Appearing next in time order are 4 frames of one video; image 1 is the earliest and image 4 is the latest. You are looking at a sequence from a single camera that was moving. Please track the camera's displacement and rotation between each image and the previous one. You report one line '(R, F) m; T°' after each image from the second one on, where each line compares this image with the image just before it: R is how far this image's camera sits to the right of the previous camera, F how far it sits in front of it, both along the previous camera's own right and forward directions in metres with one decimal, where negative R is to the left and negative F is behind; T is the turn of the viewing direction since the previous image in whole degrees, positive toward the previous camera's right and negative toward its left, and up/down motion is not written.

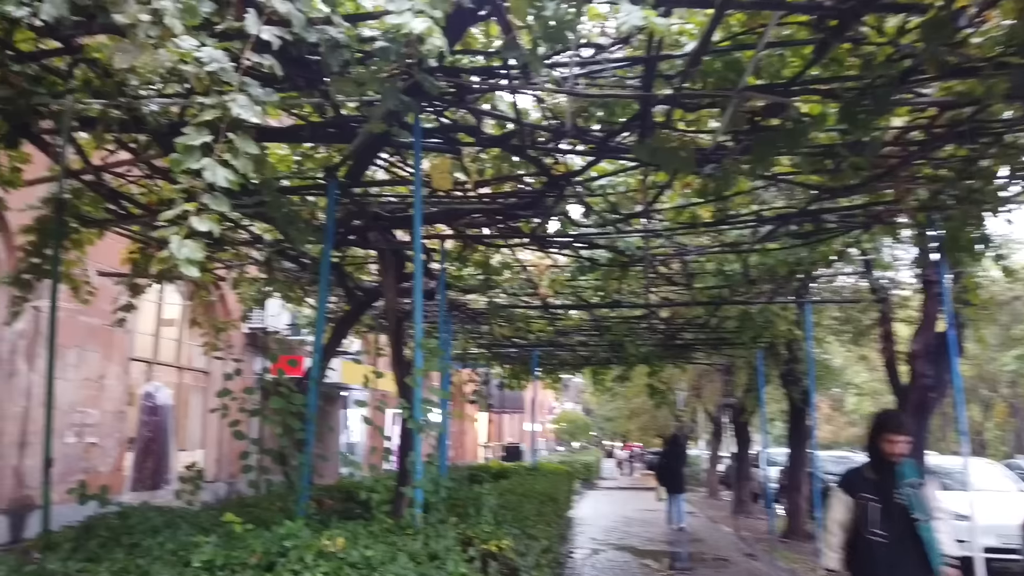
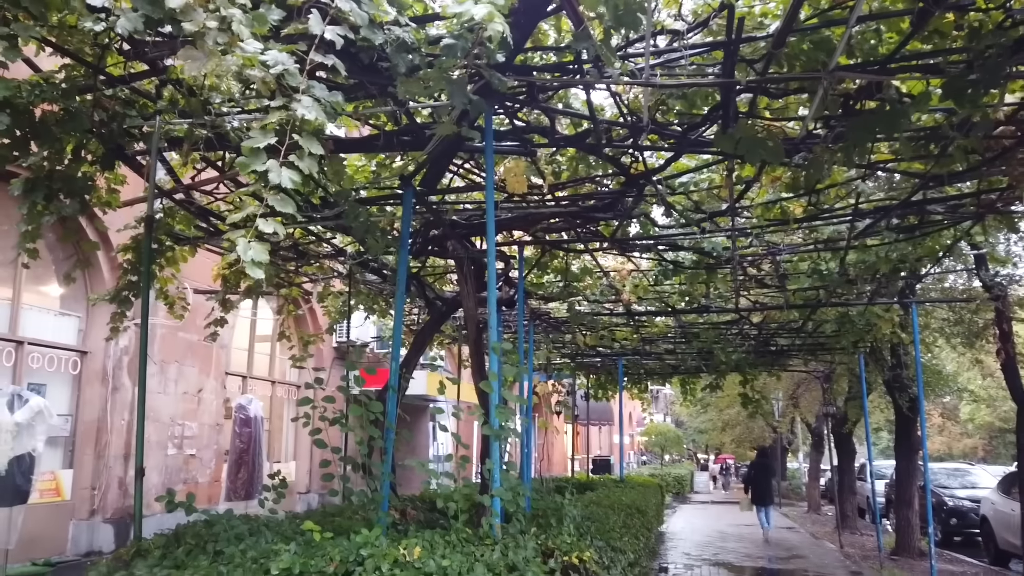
(0.0, +0.1) m; -7°
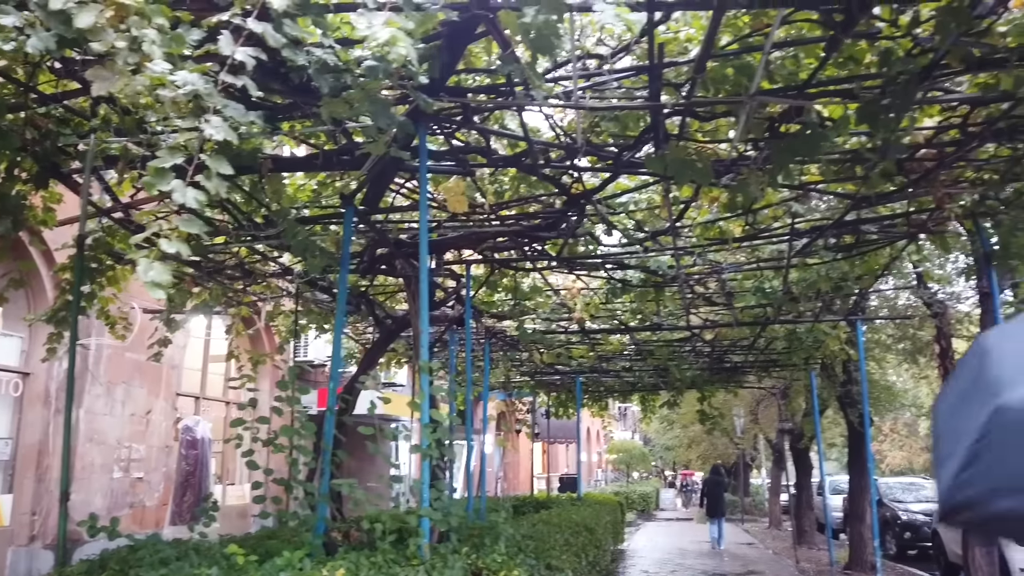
(+0.2, 0.0) m; +2°
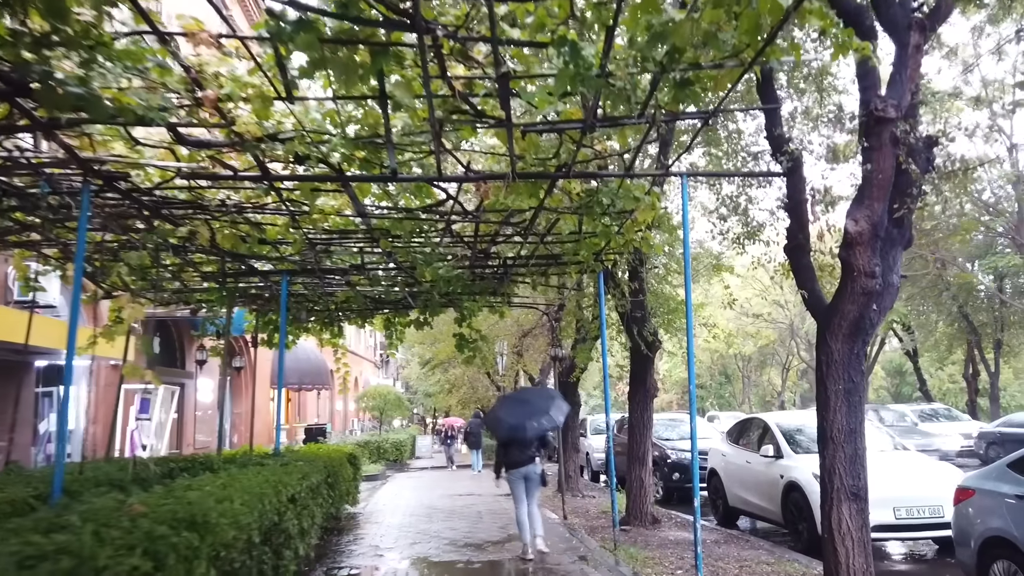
(+1.1, +3.8) m; +18°
